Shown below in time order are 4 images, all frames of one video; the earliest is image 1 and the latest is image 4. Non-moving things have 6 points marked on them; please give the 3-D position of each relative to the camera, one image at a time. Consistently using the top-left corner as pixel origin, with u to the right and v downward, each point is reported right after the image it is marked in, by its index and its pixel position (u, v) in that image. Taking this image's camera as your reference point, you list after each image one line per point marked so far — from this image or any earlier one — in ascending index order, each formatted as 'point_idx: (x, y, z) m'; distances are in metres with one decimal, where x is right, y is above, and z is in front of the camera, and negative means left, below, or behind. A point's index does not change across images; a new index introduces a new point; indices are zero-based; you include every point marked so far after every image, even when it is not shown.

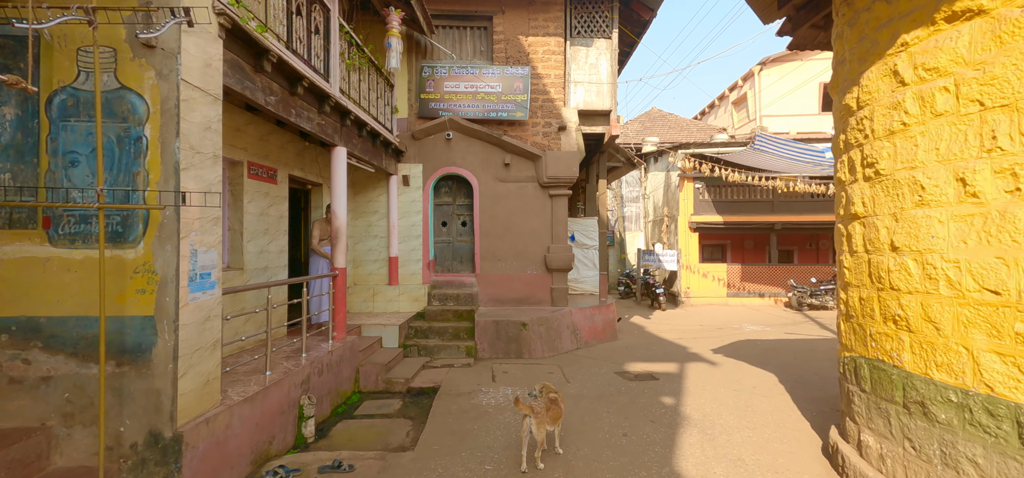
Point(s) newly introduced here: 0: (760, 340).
0: (+5.5, -2.2, +10.4) m
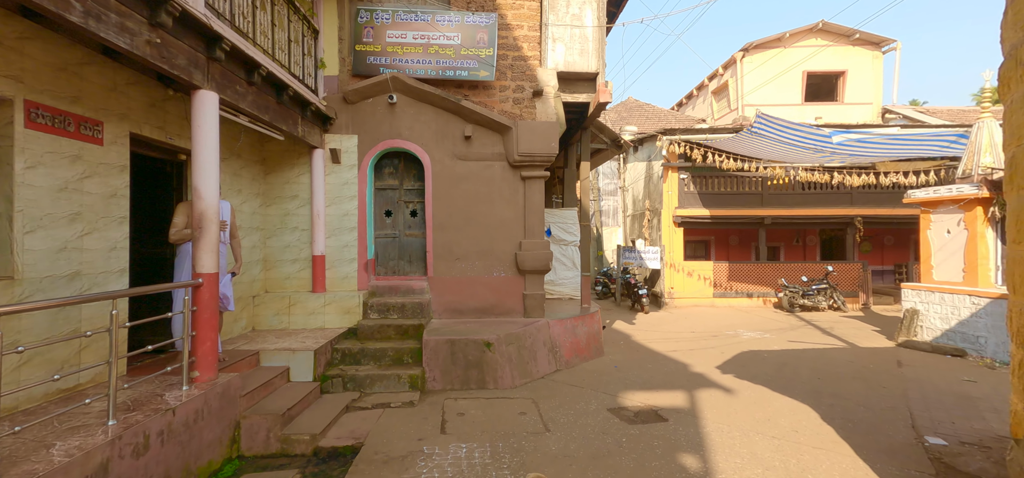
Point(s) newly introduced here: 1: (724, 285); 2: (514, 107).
0: (+4.8, -2.1, +9.0) m
1: (+6.9, -1.5, +15.5) m
2: (0.0, +1.9, +6.7) m
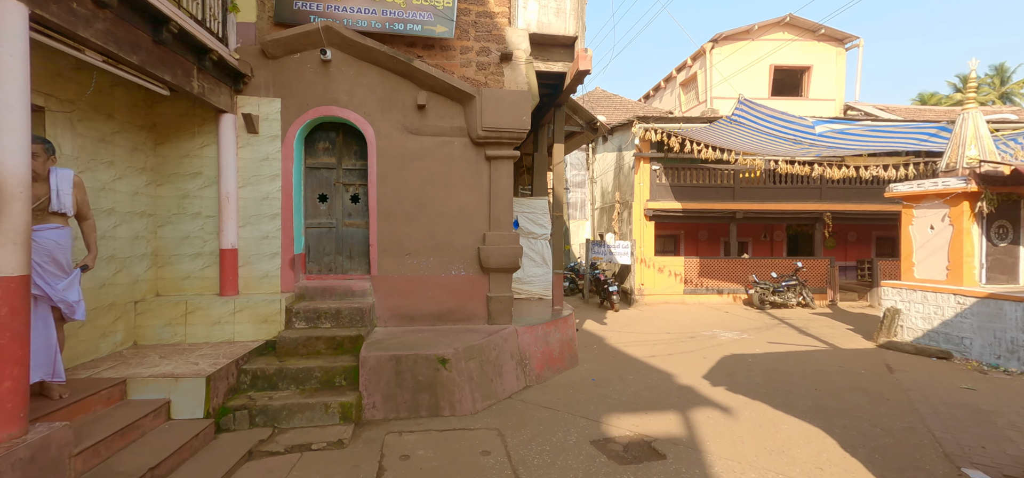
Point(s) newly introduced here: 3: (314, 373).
0: (+4.1, -2.0, +8.3) m
1: (+5.8, -1.3, +14.9) m
2: (-0.4, +2.0, +5.6) m
3: (-1.8, -1.2, +4.3) m
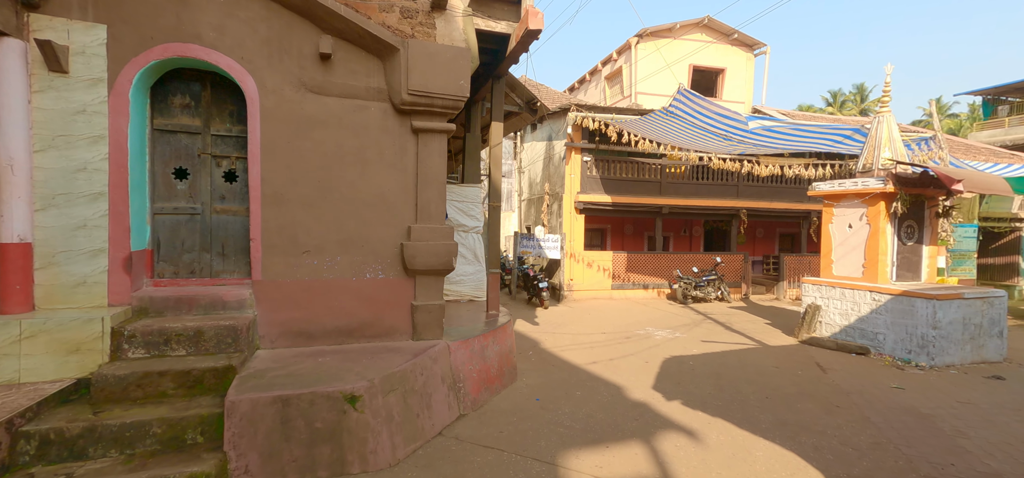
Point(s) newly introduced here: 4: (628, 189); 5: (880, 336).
0: (+2.9, -2.0, +7.9) m
1: (+3.4, -1.1, +14.7) m
2: (-1.0, +2.0, +4.4) m
3: (-2.2, -1.2, +2.9) m
4: (+3.5, +1.5, +14.3) m
5: (+6.9, -1.8, +8.8) m
